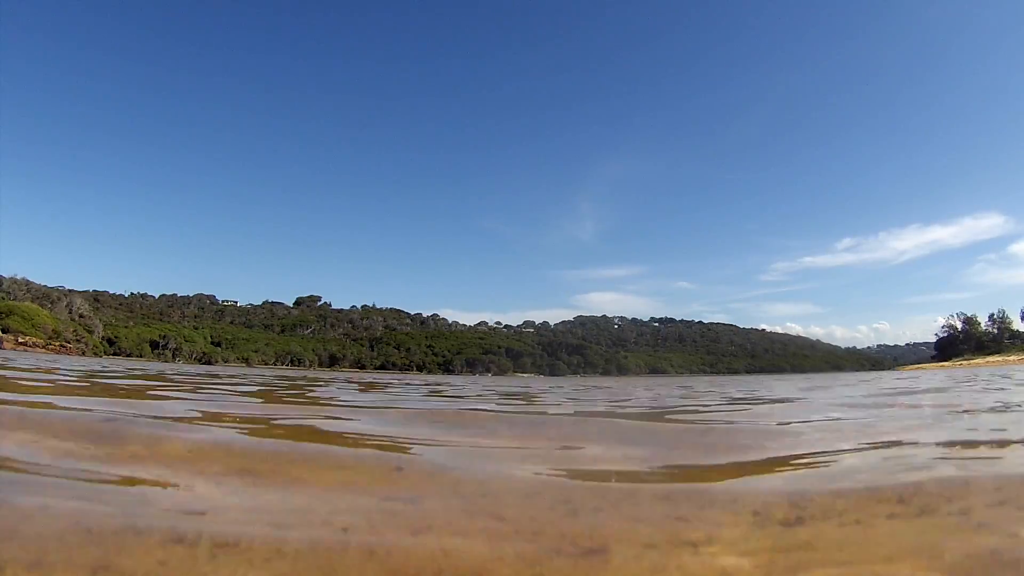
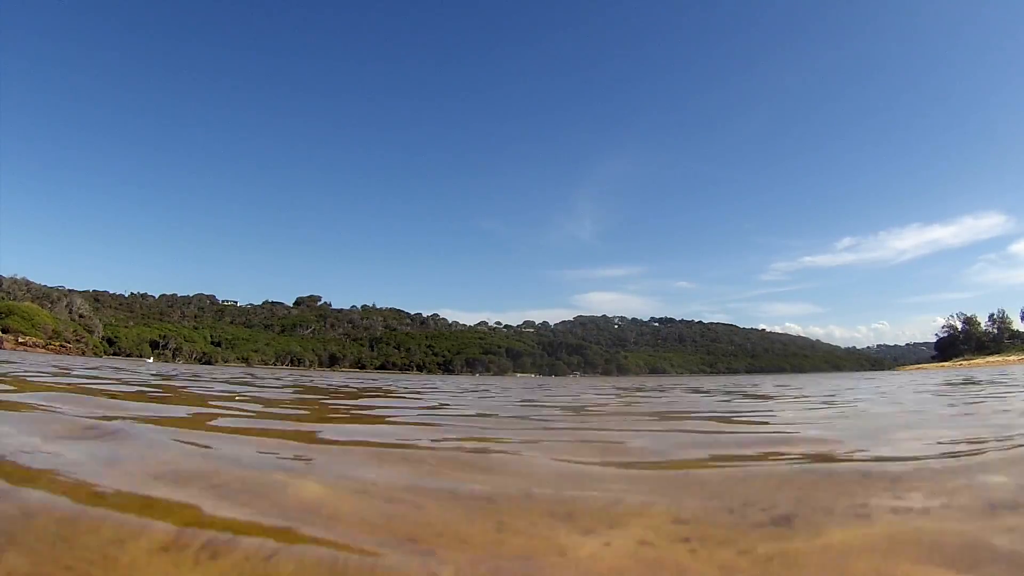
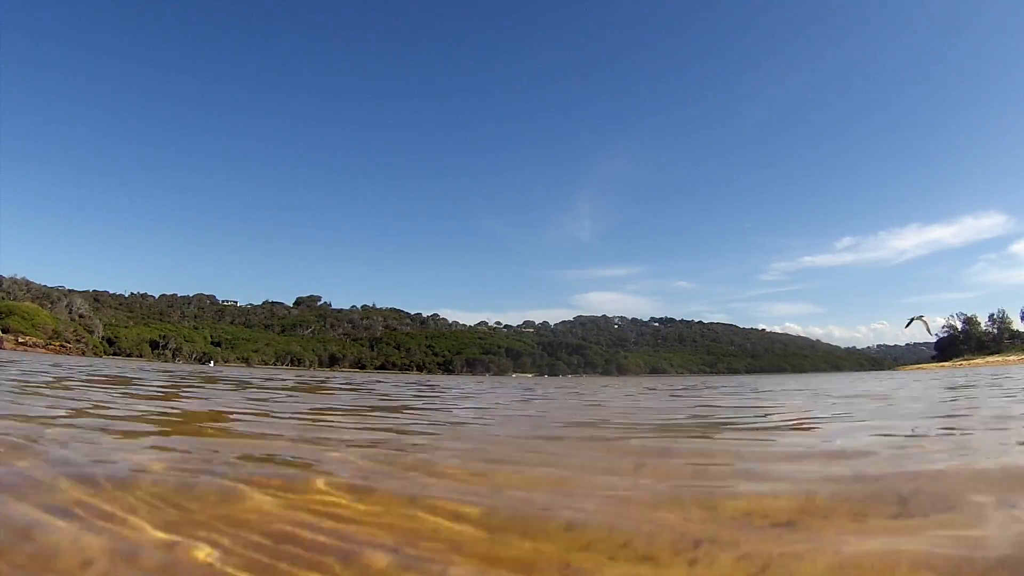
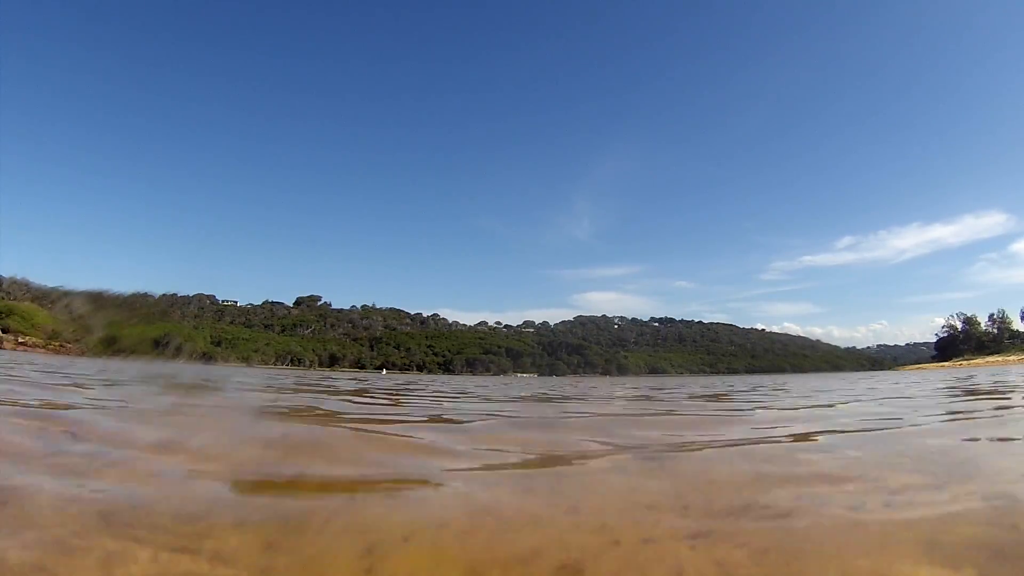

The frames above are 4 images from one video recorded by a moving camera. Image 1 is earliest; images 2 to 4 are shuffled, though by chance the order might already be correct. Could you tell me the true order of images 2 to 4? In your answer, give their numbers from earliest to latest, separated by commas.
2, 3, 4
